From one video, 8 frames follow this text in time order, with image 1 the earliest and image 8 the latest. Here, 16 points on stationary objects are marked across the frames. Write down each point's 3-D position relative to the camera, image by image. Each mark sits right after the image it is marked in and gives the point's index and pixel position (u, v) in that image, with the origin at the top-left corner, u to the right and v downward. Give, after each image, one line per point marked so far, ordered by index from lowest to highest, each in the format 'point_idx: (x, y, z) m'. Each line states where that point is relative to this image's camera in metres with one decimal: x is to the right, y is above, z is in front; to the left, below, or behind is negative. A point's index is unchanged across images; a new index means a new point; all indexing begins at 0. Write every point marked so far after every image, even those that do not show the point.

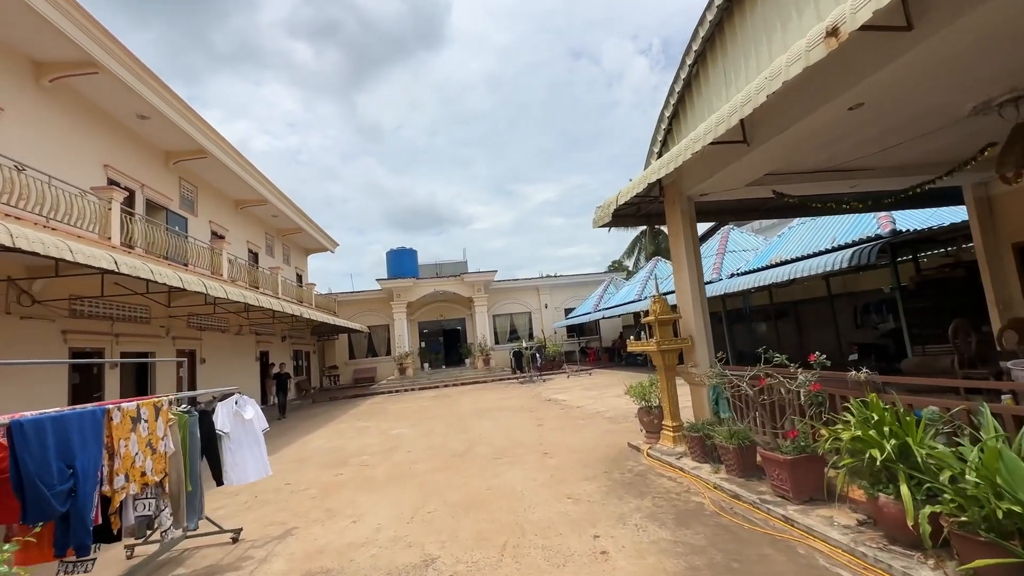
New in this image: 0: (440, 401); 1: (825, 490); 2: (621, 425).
0: (-2.2, -3.4, +14.0) m
1: (+2.3, -1.5, +3.5) m
2: (+1.8, -2.2, +7.5) m
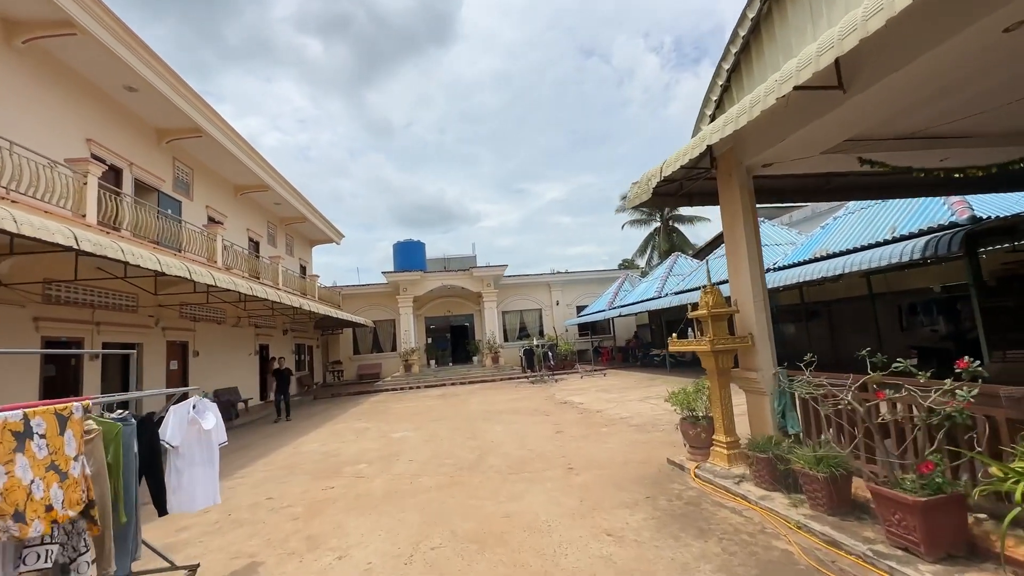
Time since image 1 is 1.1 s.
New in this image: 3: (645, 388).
0: (-1.9, -3.2, +13.2) m
1: (+2.5, -1.4, +2.5) m
2: (+2.0, -2.1, +6.6) m
3: (+3.3, -2.6, +11.8) m
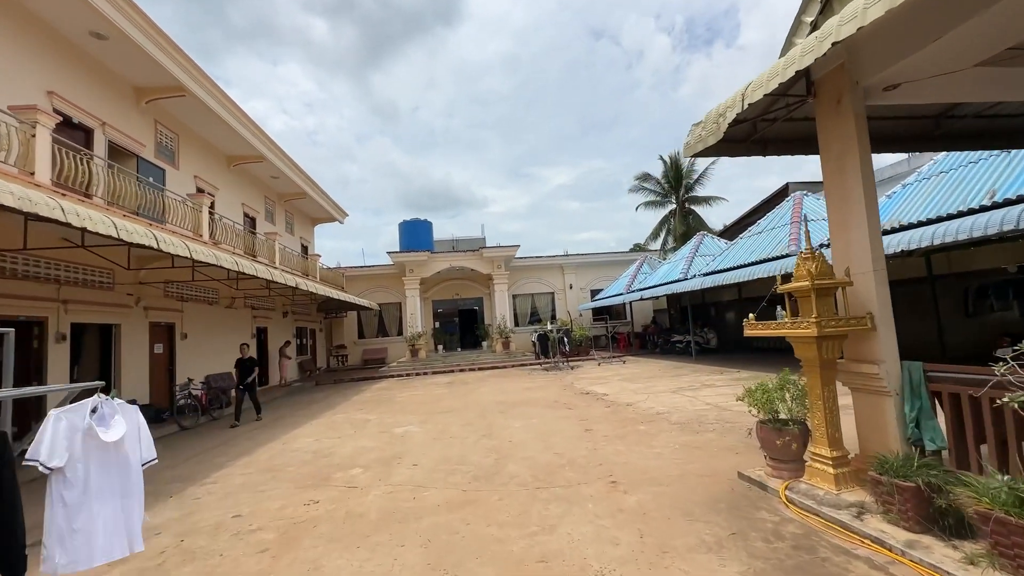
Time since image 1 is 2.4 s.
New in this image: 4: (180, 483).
0: (-1.5, -2.6, +12.2) m
1: (+2.7, -1.2, +1.4) m
2: (+2.3, -1.8, +5.6) m
3: (+3.7, -2.1, +10.7) m
4: (-3.7, -2.2, +5.2) m
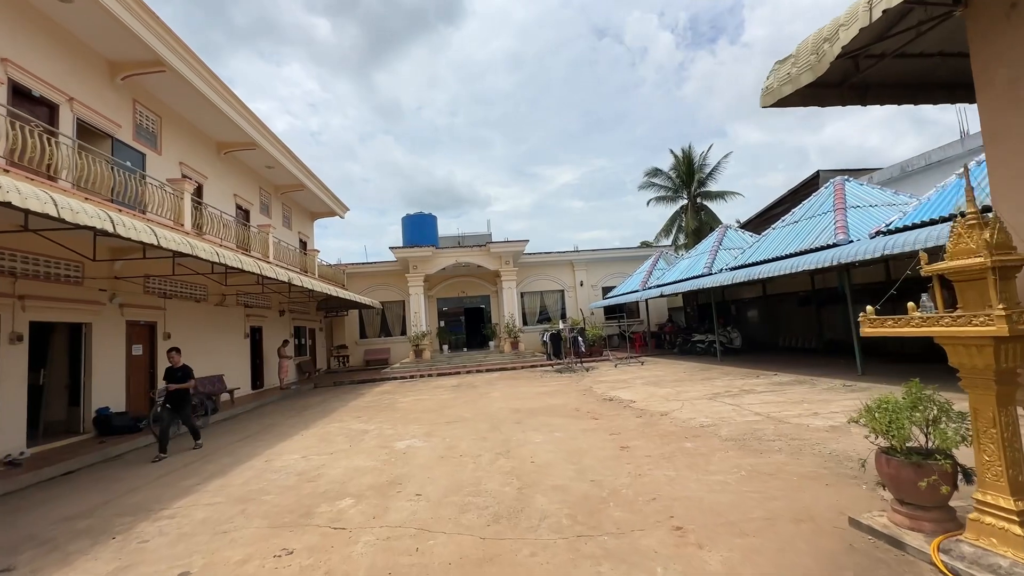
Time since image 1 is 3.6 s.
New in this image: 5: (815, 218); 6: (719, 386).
0: (-1.2, -2.5, +11.2) m
1: (+2.9, -1.1, +0.4) m
2: (+2.5, -1.7, +4.5) m
3: (+4.0, -2.0, +9.7) m
4: (-3.5, -2.1, +4.3) m
5: (+6.9, +1.6, +10.6) m
6: (+4.1, -1.9, +9.2) m
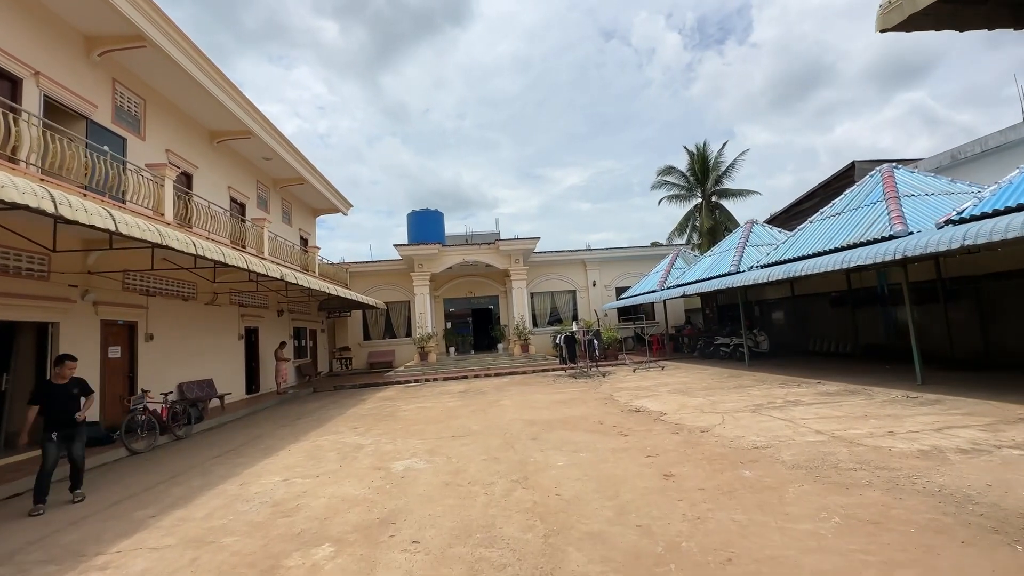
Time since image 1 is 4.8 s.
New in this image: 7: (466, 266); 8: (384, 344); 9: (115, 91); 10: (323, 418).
0: (-0.9, -2.5, +10.3) m
1: (+3.0, -1.0, -0.6) m
2: (+2.7, -1.6, +3.6) m
3: (+4.2, -1.9, +8.7) m
4: (-3.3, -2.0, +3.4) m
5: (+7.1, +1.6, +9.5) m
6: (+4.3, -1.9, +8.2) m
7: (-1.9, +0.9, +20.0) m
8: (-5.4, -2.4, +19.8) m
9: (-7.6, +3.7, +8.9) m
10: (-3.8, -2.6, +9.4) m
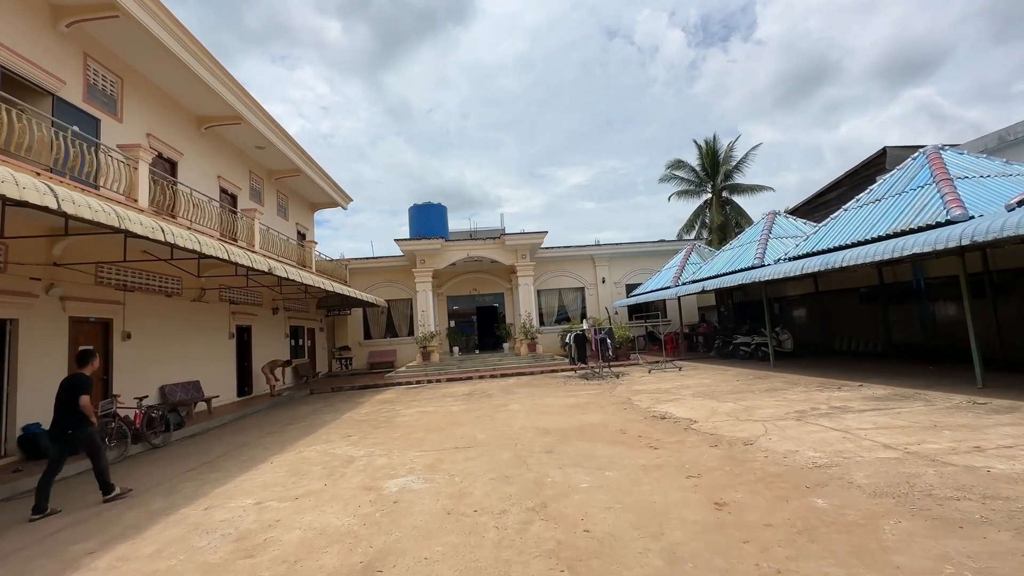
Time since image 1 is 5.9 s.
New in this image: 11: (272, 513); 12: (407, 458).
0: (-0.8, -2.4, +9.5) m
1: (+3.1, -0.9, -1.4) m
2: (+2.8, -1.5, +2.8) m
3: (+4.4, -1.8, +7.9) m
4: (-3.2, -1.9, +2.6) m
5: (+7.3, +1.7, +8.7) m
6: (+4.5, -1.8, +7.3) m
7: (-1.7, +1.1, +19.2) m
8: (-5.2, -2.3, +19.0) m
9: (-7.4, +3.8, +8.1) m
10: (-3.6, -2.5, +8.6) m
11: (-2.1, -2.0, +4.1) m
12: (-1.3, -2.0, +5.6) m
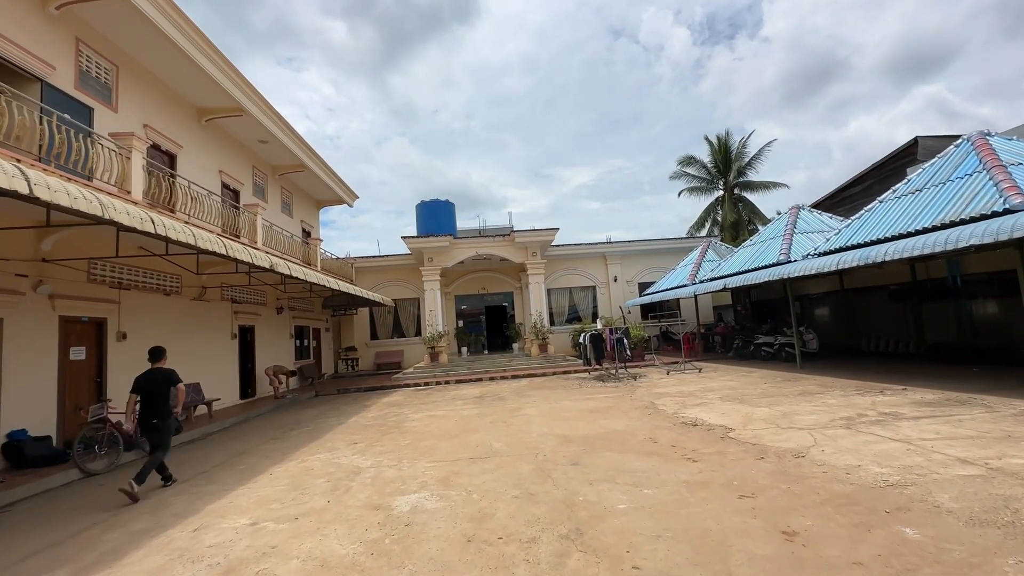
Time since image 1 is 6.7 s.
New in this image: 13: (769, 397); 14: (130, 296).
0: (-0.5, -2.3, +9.0) m
1: (+3.2, -0.9, -1.9) m
2: (+3.0, -1.4, +2.2) m
3: (+4.7, -1.8, +7.3) m
4: (-3.0, -1.9, +2.1) m
5: (+7.6, +1.8, +8.1) m
6: (+4.7, -1.7, +6.8) m
7: (-1.3, +1.1, +18.7) m
8: (-4.8, -2.2, +18.6) m
9: (-7.2, +3.9, +7.7) m
10: (-3.4, -2.5, +8.1) m
11: (-1.9, -1.9, +3.6) m
12: (-1.0, -2.0, +5.1) m
13: (+4.4, -1.8, +7.9) m
14: (-6.8, -0.1, +8.3) m
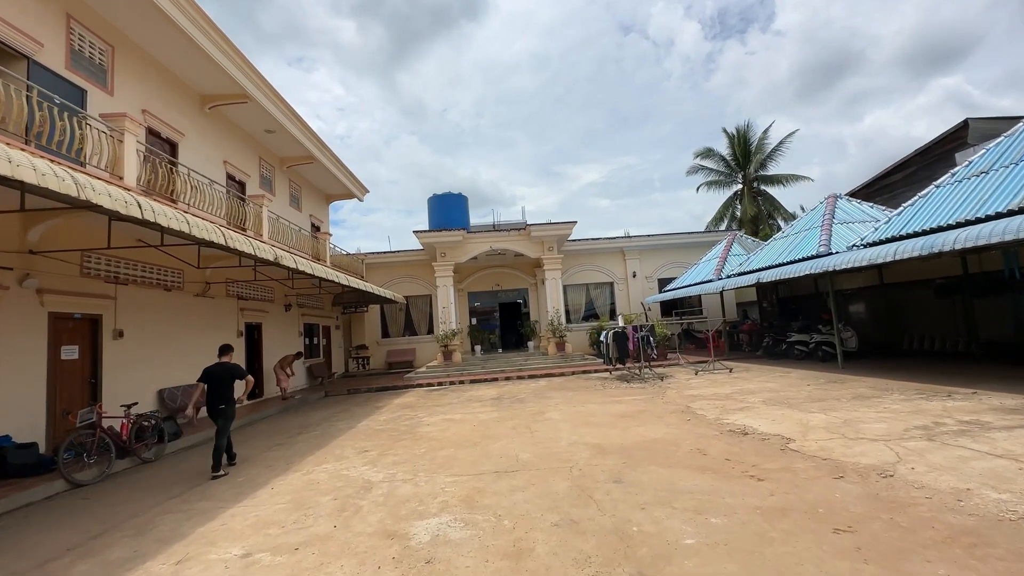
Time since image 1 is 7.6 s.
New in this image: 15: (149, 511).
0: (-0.1, -2.2, +8.3) m
1: (+3.4, -0.8, -2.6) m
2: (+3.3, -1.3, +1.5) m
3: (+5.0, -1.7, +6.6) m
4: (-2.7, -1.8, +1.6) m
5: (+7.9, +1.9, +7.2) m
6: (+5.1, -1.6, +6.0) m
7: (-0.7, +1.3, +18.1) m
8: (-4.2, -2.1, +18.0) m
9: (-6.8, +4.0, +7.2) m
10: (-3.0, -2.4, +7.6) m
11: (-1.6, -1.8, +3.0) m
12: (-0.7, -1.9, +4.5) m
13: (+4.7, -1.7, +7.2) m
14: (-6.4, 0.0, +7.8) m
15: (-3.5, -2.1, +4.5) m
